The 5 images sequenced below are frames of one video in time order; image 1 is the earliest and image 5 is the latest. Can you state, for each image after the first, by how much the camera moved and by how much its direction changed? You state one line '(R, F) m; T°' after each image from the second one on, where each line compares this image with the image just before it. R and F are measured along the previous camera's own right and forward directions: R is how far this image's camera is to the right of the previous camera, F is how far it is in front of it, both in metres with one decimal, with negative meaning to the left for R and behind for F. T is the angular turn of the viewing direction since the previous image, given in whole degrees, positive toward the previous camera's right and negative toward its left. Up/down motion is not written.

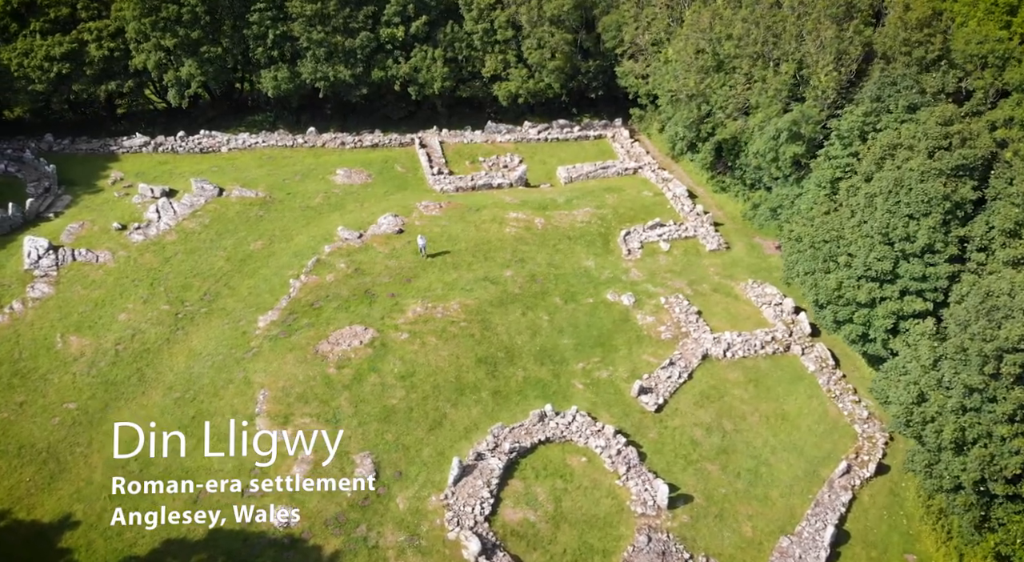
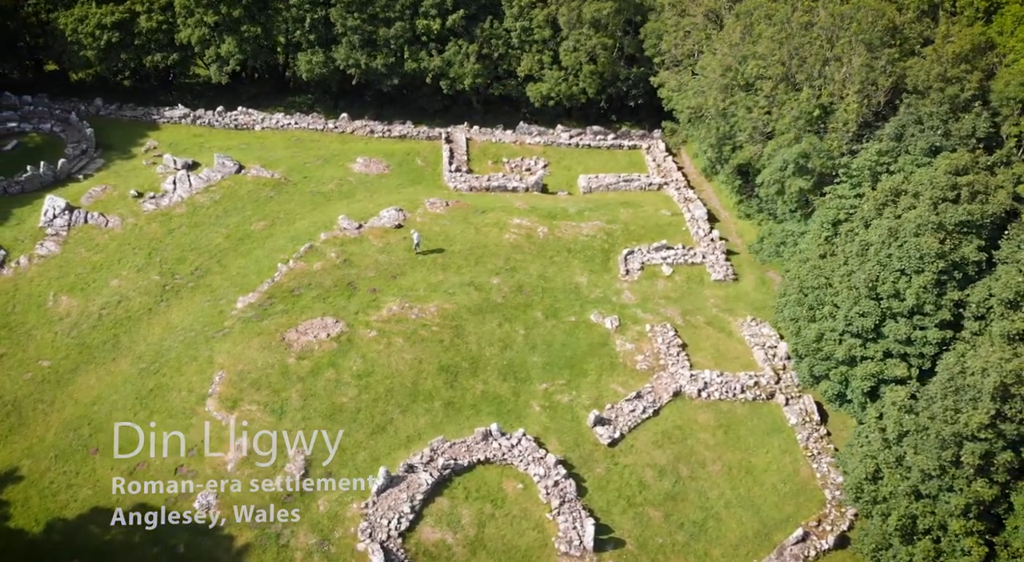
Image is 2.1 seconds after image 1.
(+6.5, +1.8) m; -7°
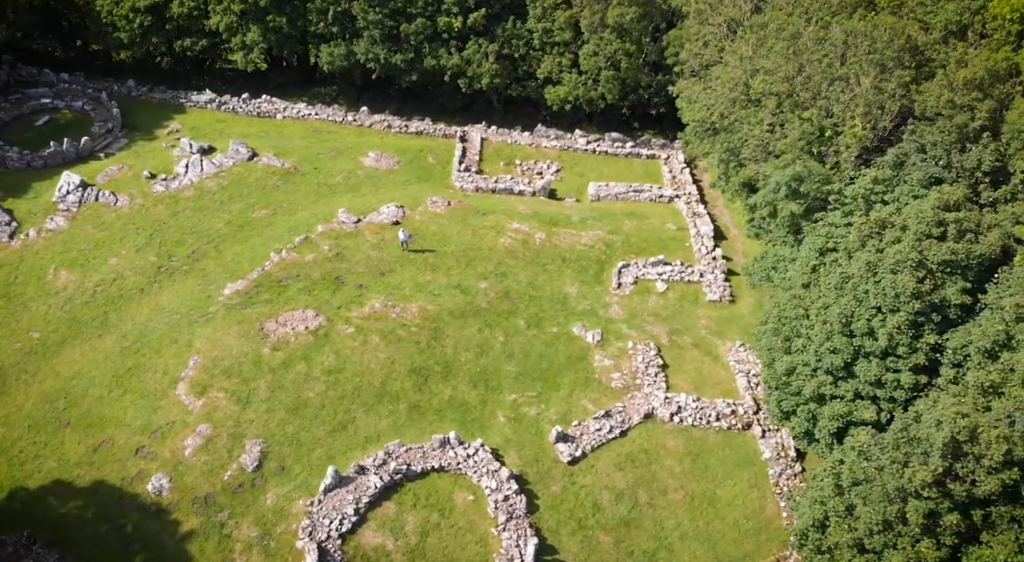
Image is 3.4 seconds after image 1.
(+4.4, +0.9) m; -4°
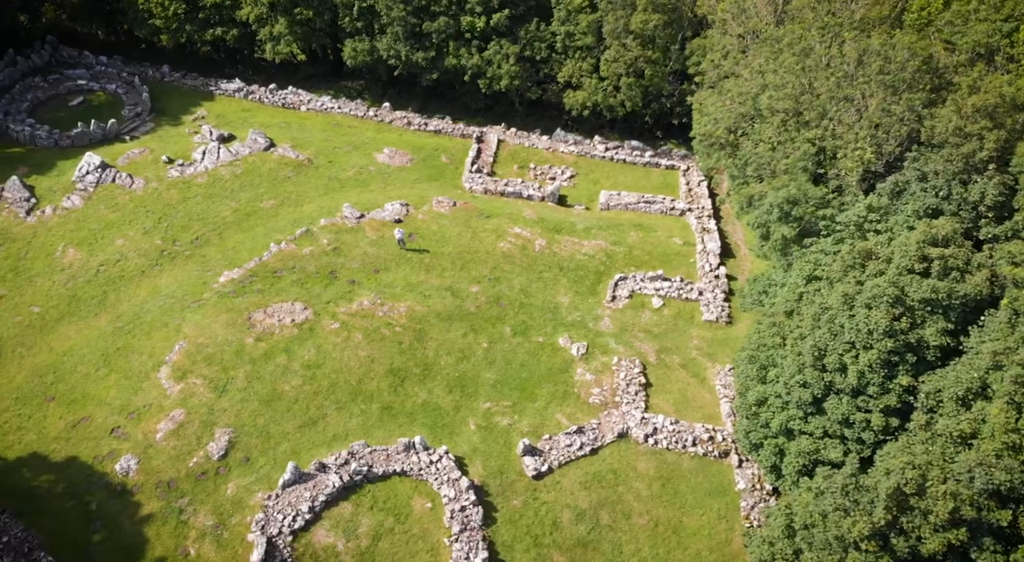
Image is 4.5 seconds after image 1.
(+3.8, +0.7) m; -4°
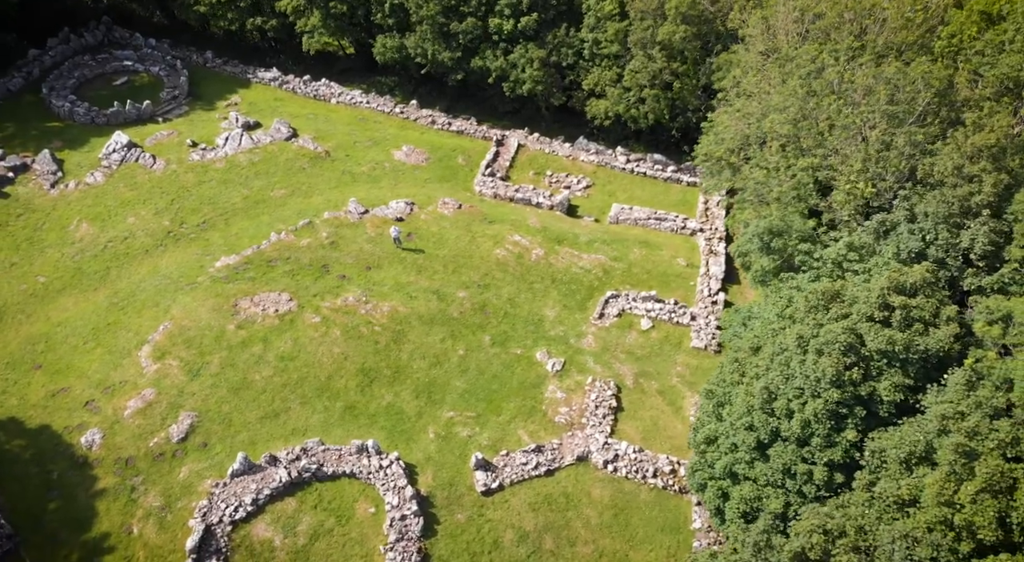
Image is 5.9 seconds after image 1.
(+4.9, +1.0) m; -5°
